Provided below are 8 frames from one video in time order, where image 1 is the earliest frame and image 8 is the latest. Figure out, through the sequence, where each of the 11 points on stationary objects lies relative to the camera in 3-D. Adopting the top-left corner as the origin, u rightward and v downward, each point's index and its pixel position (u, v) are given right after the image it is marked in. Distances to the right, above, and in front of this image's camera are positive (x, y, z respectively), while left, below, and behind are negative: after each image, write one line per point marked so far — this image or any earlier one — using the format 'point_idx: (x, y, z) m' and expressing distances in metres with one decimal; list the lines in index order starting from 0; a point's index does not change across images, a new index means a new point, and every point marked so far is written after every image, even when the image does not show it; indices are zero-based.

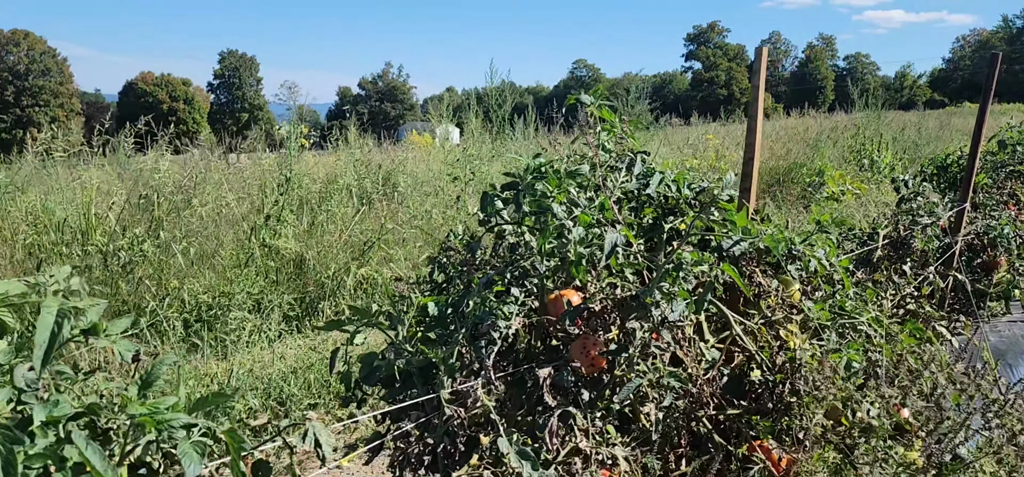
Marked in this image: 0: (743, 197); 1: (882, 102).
0: (+0.5, +0.1, +1.8) m
1: (+6.9, +2.5, +14.3) m
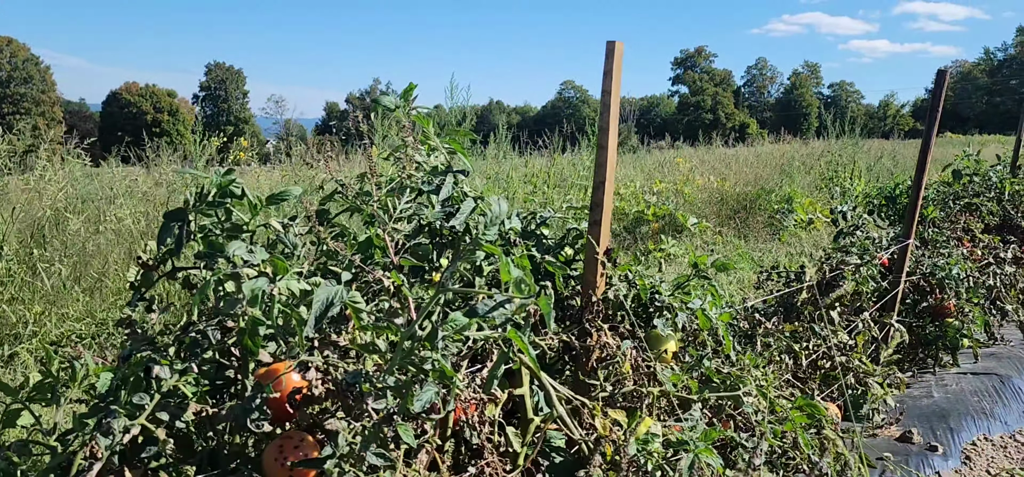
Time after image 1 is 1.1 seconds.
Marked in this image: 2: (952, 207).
0: (+0.1, 0.0, +1.4) m
1: (+6.3, +2.0, +14.0) m
2: (+2.0, +0.1, +3.5) m
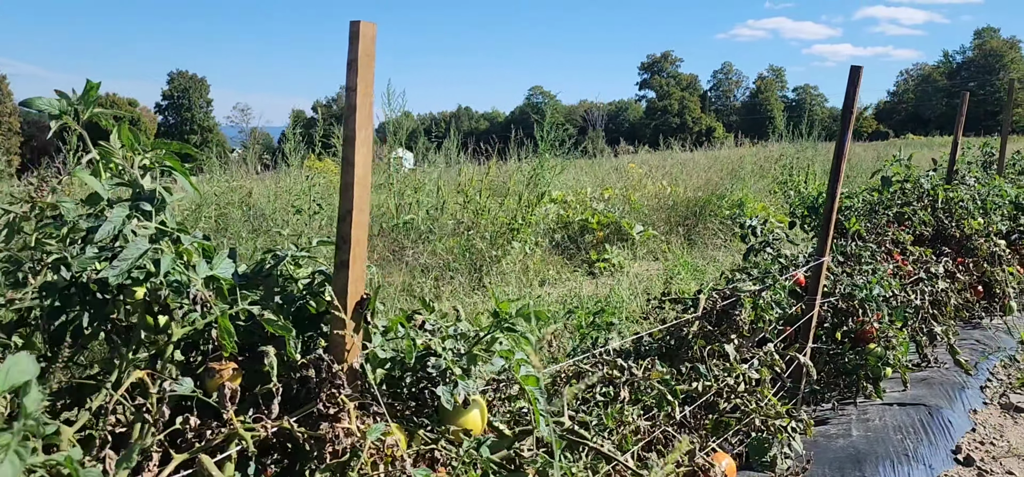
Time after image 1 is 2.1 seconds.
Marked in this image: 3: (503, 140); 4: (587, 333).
0: (-0.2, -0.1, +1.1) m
1: (+5.5, +1.9, +13.9) m
2: (+1.5, +0.1, +3.2) m
3: (-0.1, +1.3, +10.3) m
4: (+0.2, -0.3, +2.5) m
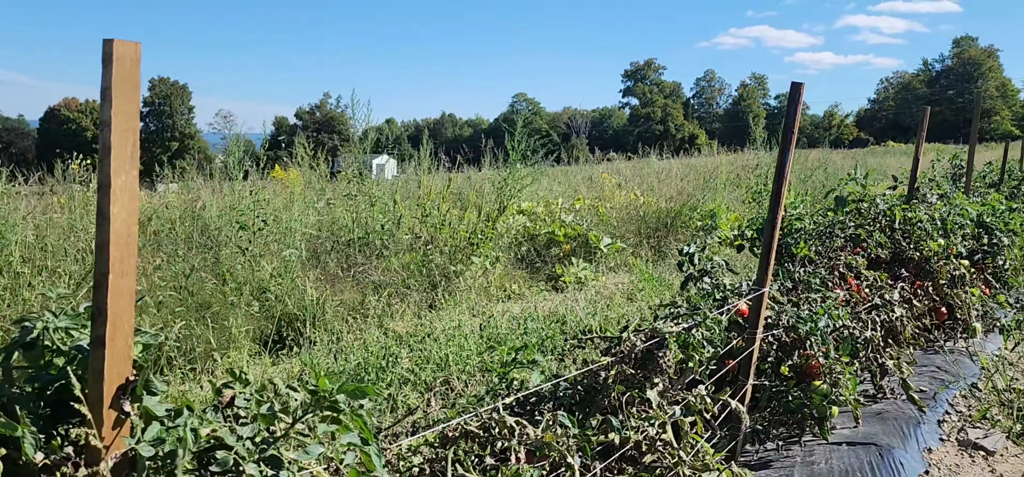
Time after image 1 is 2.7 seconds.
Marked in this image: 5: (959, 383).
0: (-0.5, -0.1, +0.9) m
1: (+5.0, +1.7, +13.8) m
2: (+1.2, 0.0, +3.0) m
3: (-0.5, +1.2, +10.1) m
4: (0.0, -0.4, +2.3) m
5: (+1.8, -0.6, +3.2) m
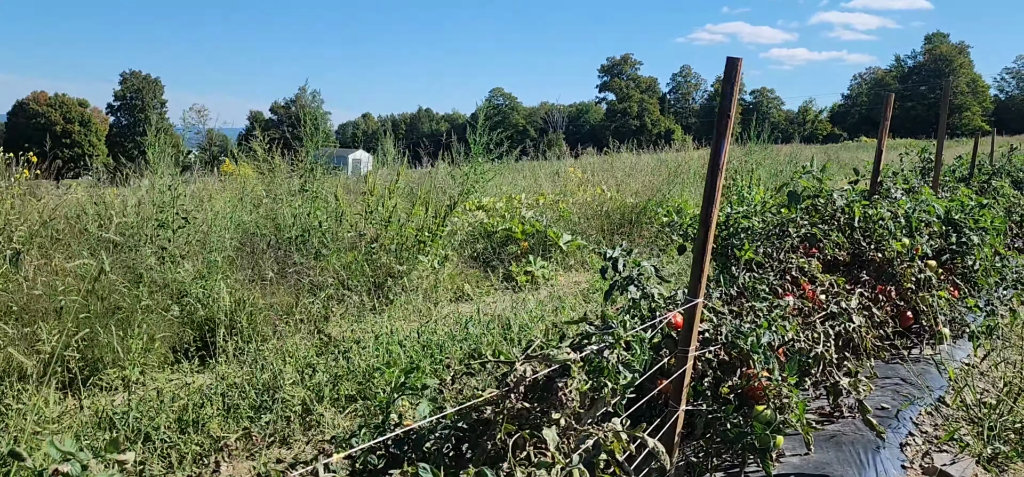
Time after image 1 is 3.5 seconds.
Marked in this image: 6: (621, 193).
0: (-0.7, -0.1, +0.5) m
1: (+4.4, +1.8, +13.6) m
2: (+0.9, 0.0, +2.7) m
3: (-1.0, +1.2, +9.7) m
4: (-0.3, -0.4, +2.0) m
5: (+1.5, -0.6, +2.9) m
6: (+1.4, +0.6, +9.7) m
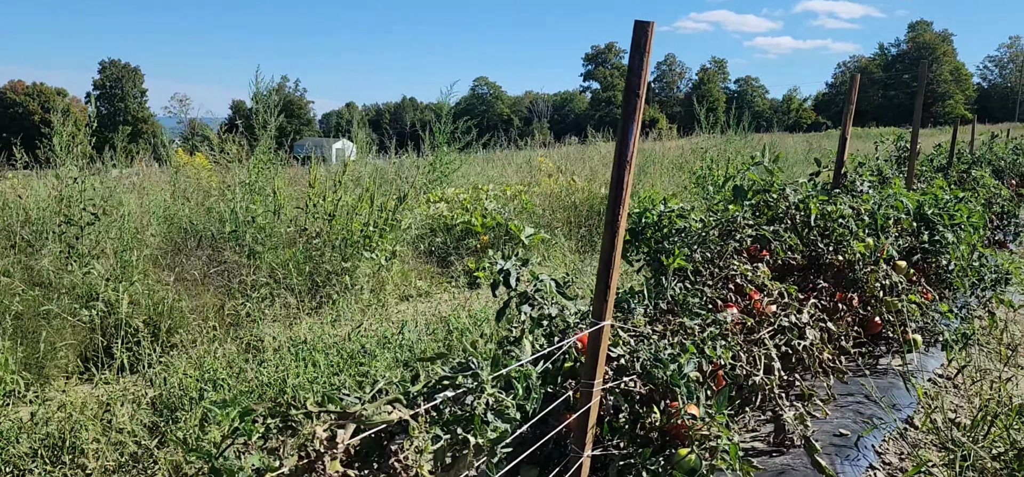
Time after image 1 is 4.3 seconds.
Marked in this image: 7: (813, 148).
0: (-1.0, -0.2, +0.1) m
1: (+3.9, +1.9, +13.2) m
2: (+0.6, 0.0, +2.3) m
3: (-1.4, +1.3, +9.3) m
4: (-0.6, -0.4, +1.6) m
5: (+1.2, -0.6, +2.6) m
6: (+0.9, +0.7, +9.4) m
7: (+6.0, +1.8, +15.6) m
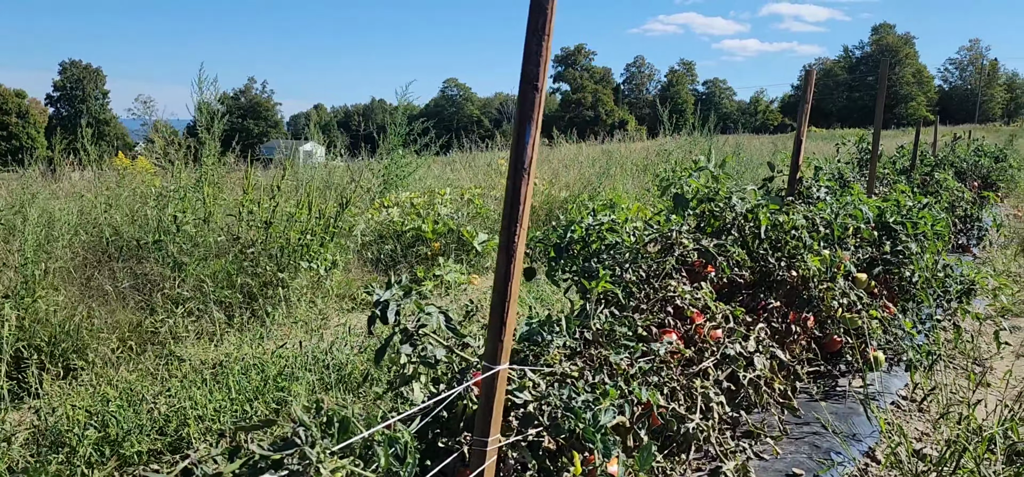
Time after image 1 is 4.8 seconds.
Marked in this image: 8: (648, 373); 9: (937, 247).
0: (-1.1, -0.2, -0.2) m
1: (+3.2, +1.9, +13.1) m
2: (+0.4, -0.1, +2.0) m
3: (-1.9, +1.2, +8.9) m
4: (-0.8, -0.5, +1.2) m
5: (+1.0, -0.6, +2.3) m
6: (+0.4, +0.6, +9.1) m
7: (+5.3, +1.8, +15.5) m
8: (+0.3, -0.3, +1.7) m
9: (+1.8, 0.0, +3.3) m
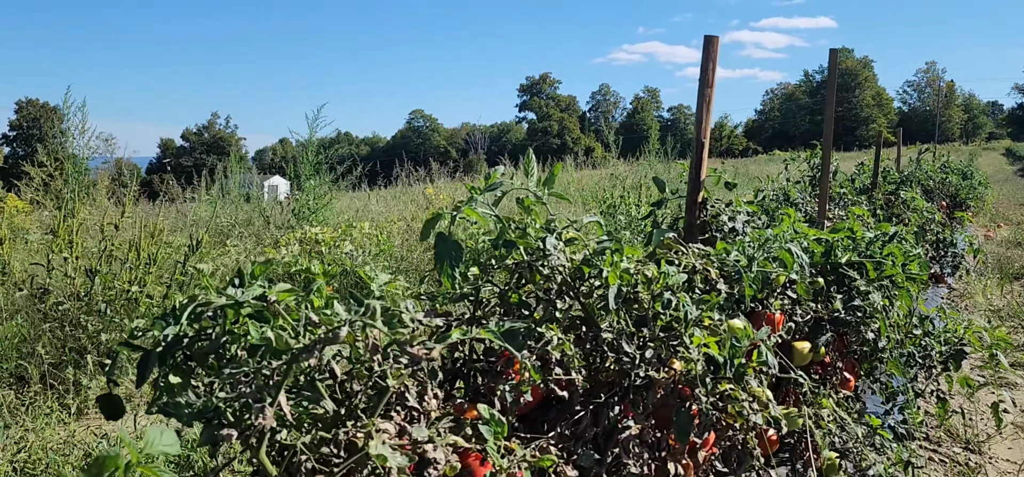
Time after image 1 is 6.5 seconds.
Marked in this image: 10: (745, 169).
0: (-1.6, -0.3, -1.3) m
1: (+2.2, +1.4, +12.2) m
2: (-0.2, -0.2, +1.0) m
3: (-2.7, +0.8, +7.8) m
4: (-1.3, -0.6, +0.2) m
5: (+0.4, -0.7, +1.3) m
6: (-0.4, +0.2, +8.1) m
7: (+4.2, +1.2, +14.7) m
8: (-0.2, -0.4, +0.7) m
9: (+1.2, -0.2, +2.4) m
10: (+4.0, +1.2, +14.3) m
